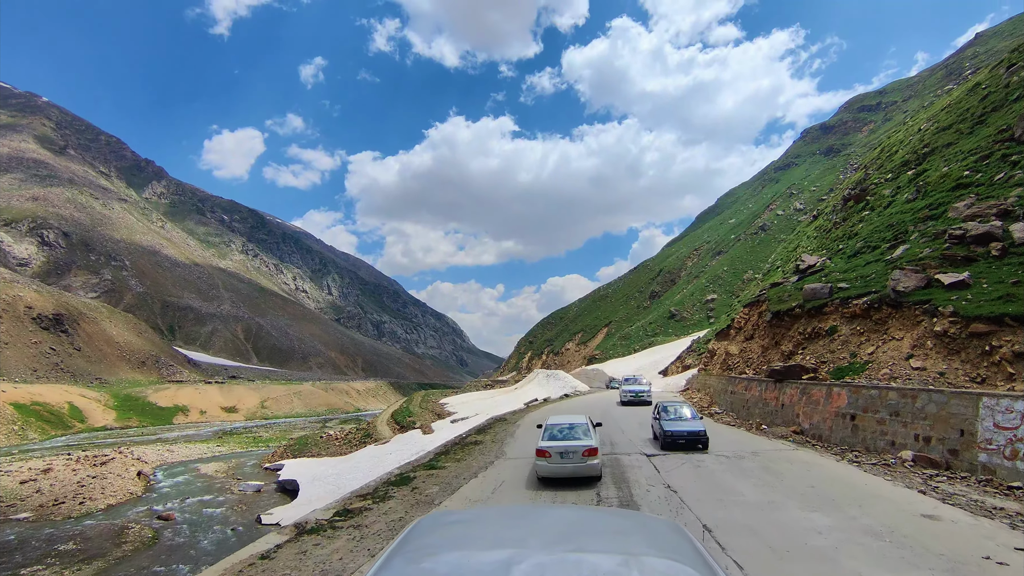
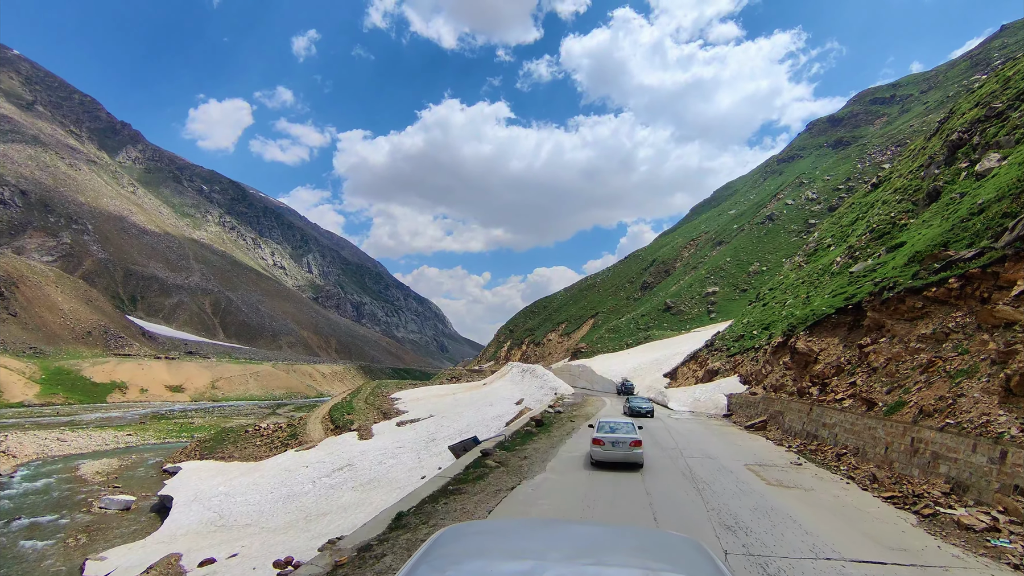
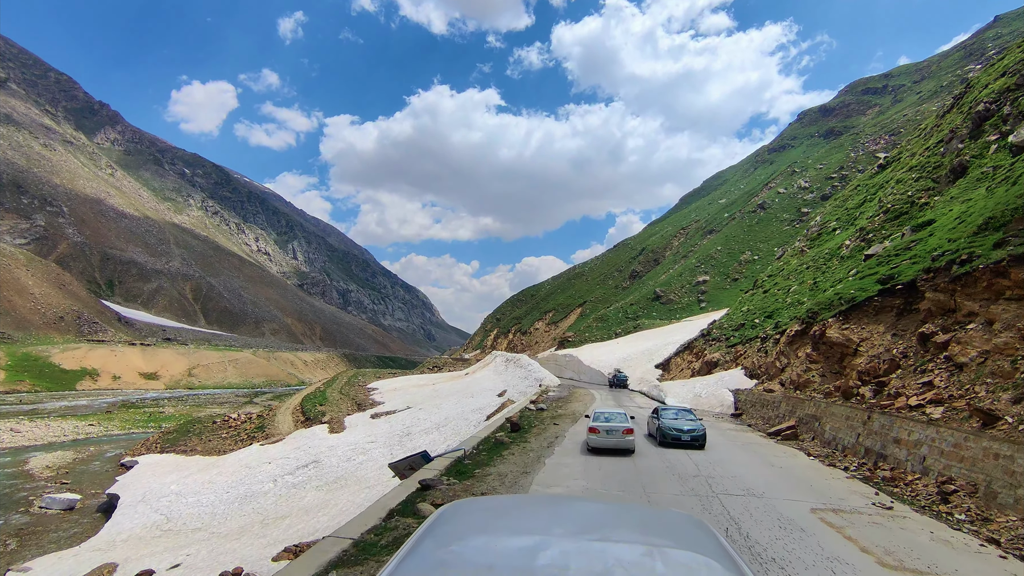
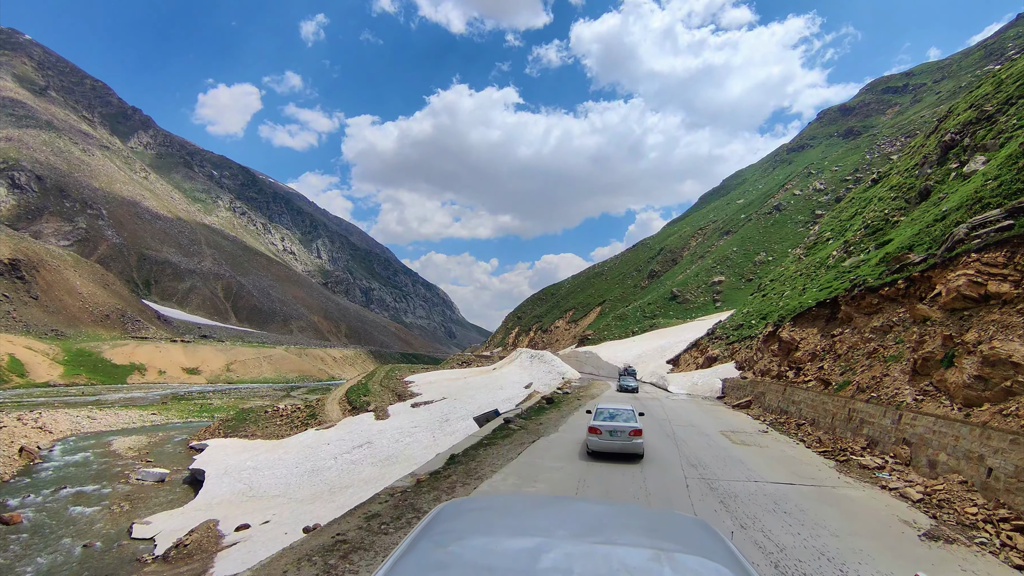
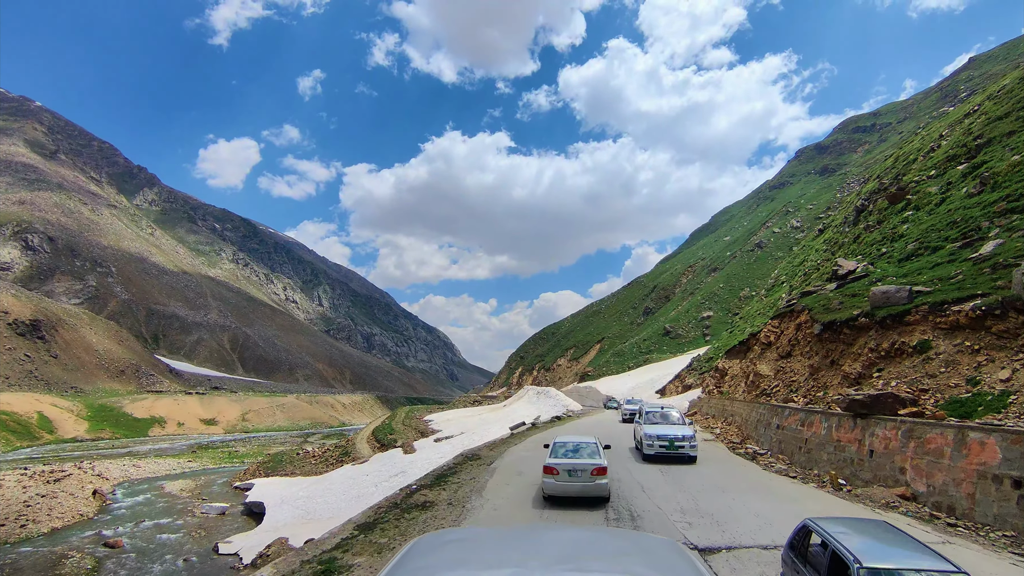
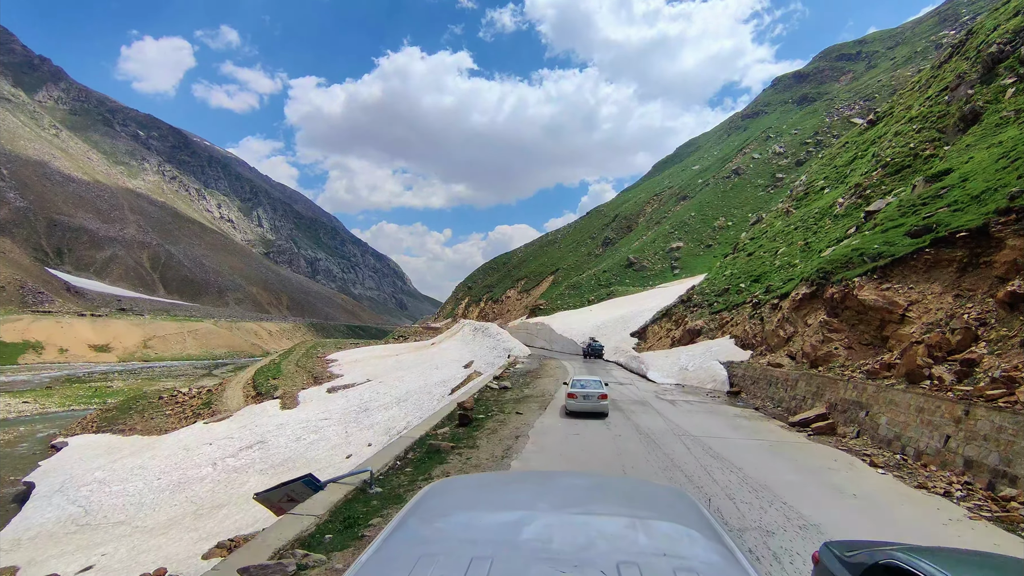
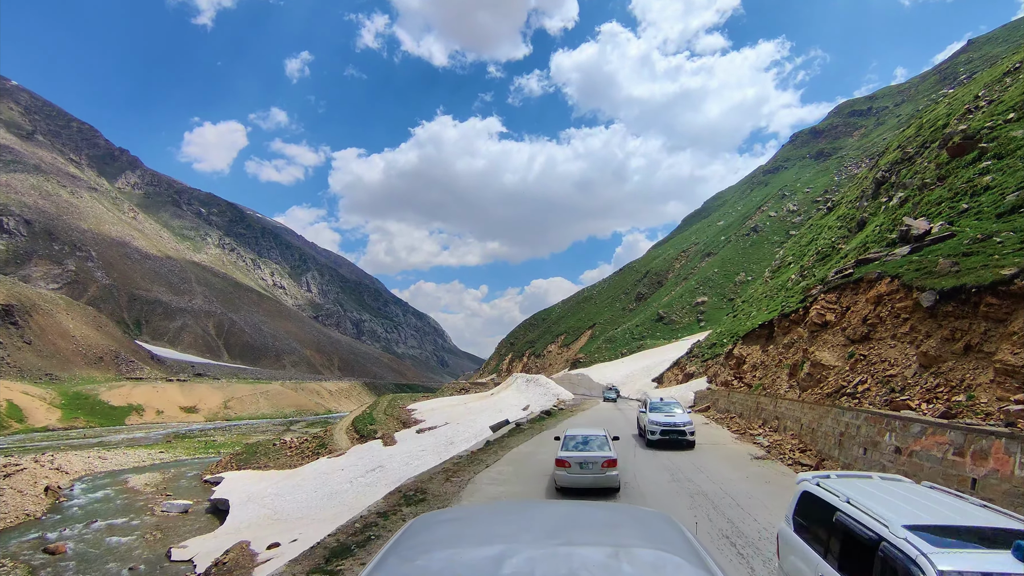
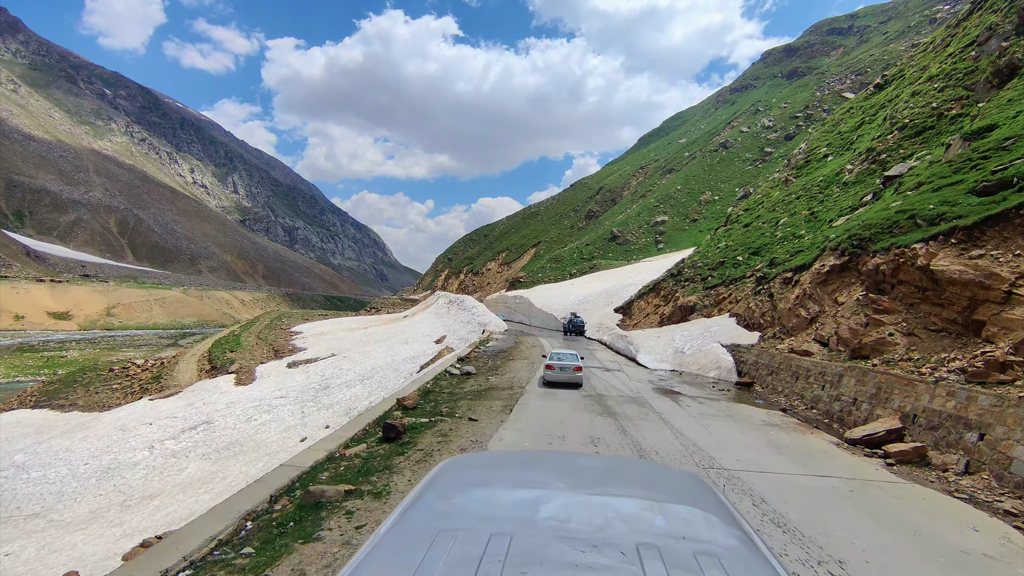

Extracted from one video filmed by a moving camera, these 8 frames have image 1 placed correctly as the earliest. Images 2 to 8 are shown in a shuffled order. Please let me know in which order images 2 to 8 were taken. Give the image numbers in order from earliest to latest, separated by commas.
5, 7, 4, 2, 3, 6, 8
